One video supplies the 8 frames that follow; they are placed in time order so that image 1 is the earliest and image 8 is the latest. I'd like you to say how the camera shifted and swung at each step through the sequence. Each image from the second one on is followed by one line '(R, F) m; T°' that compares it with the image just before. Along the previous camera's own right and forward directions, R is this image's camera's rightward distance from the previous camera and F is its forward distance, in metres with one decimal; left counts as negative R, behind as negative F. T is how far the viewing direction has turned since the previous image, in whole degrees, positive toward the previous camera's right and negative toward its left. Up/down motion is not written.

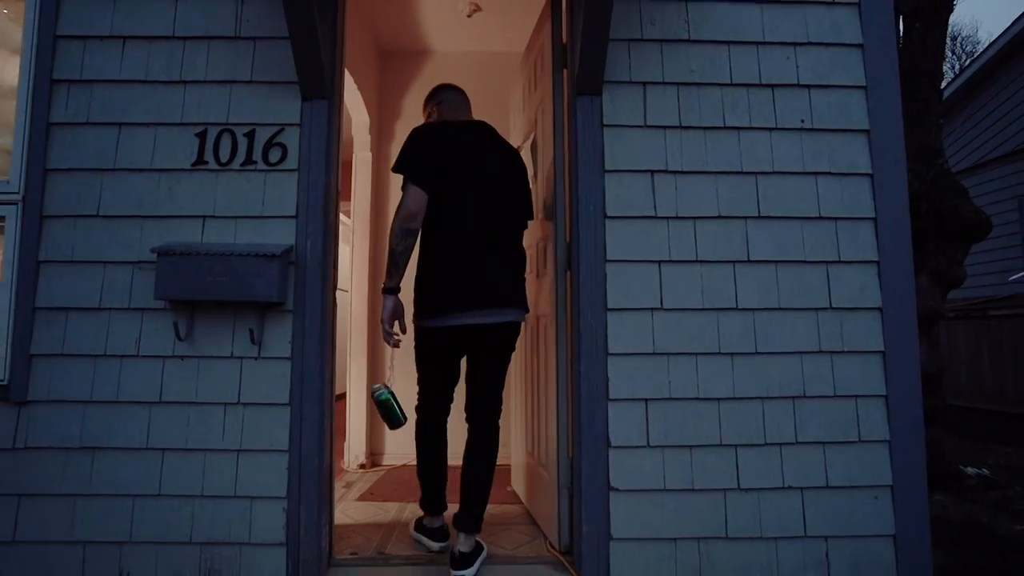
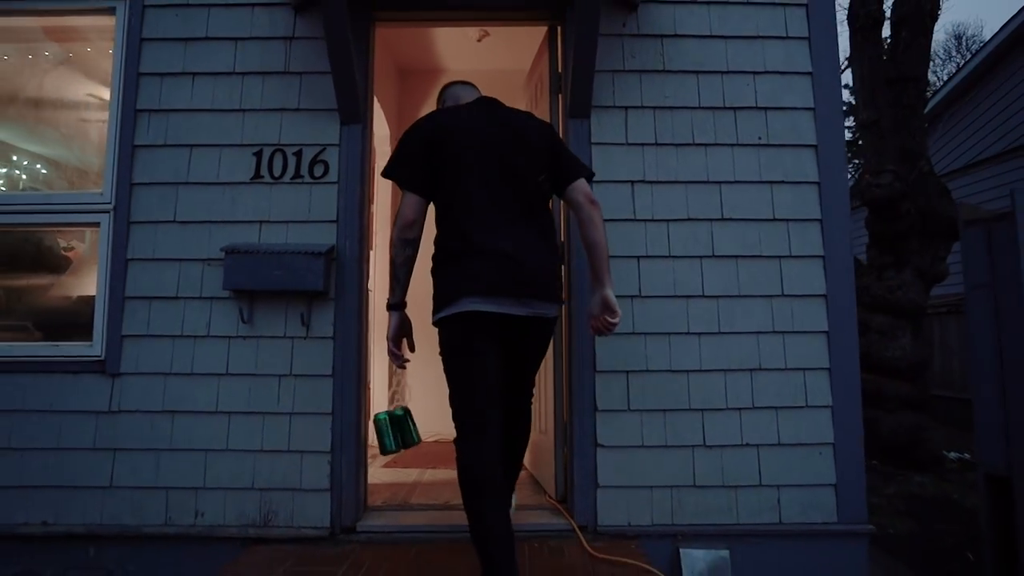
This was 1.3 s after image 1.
(0.0, -0.5) m; -1°
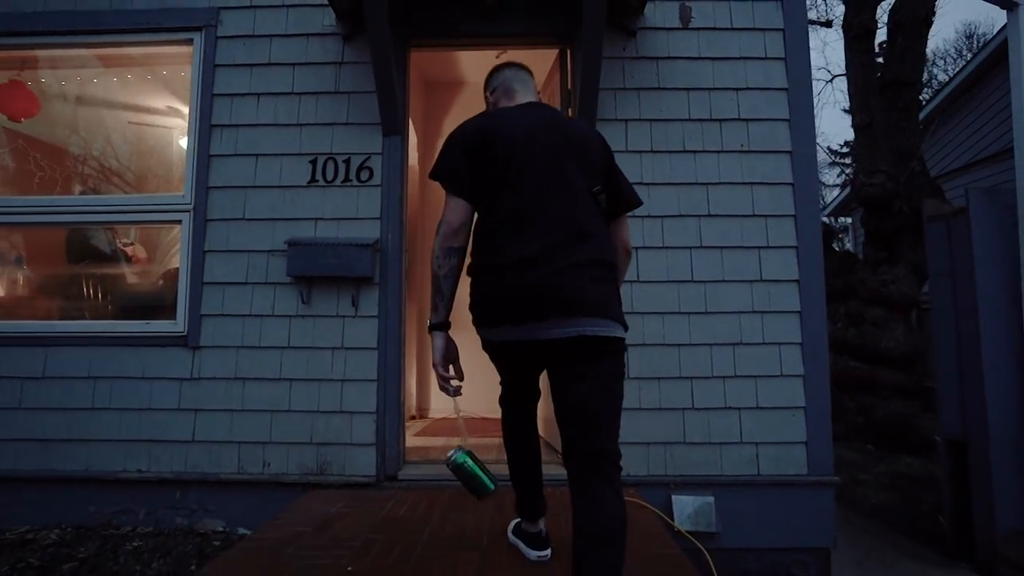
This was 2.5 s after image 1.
(0.0, -0.5) m; -1°
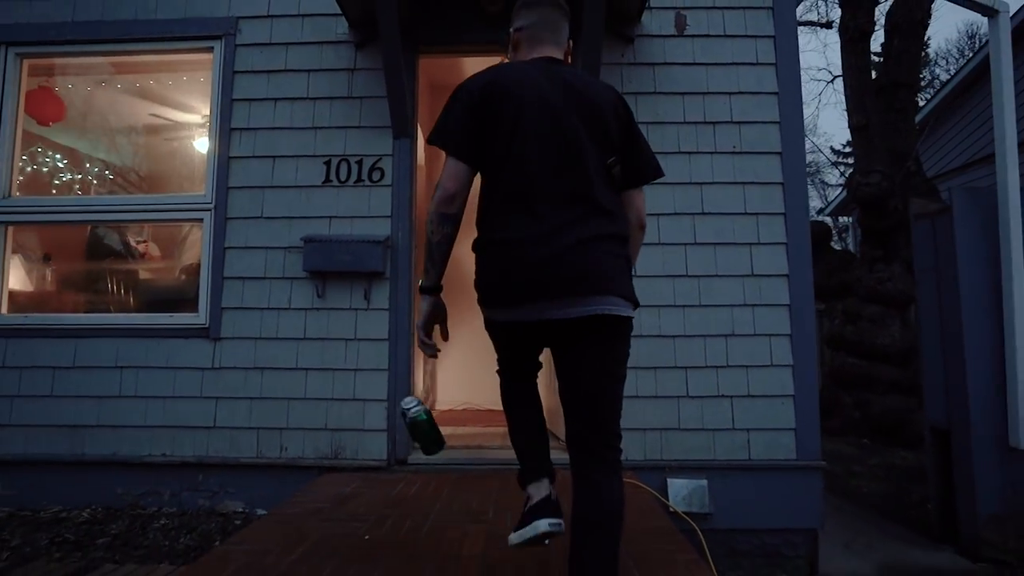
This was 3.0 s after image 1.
(0.0, -0.2) m; 0°
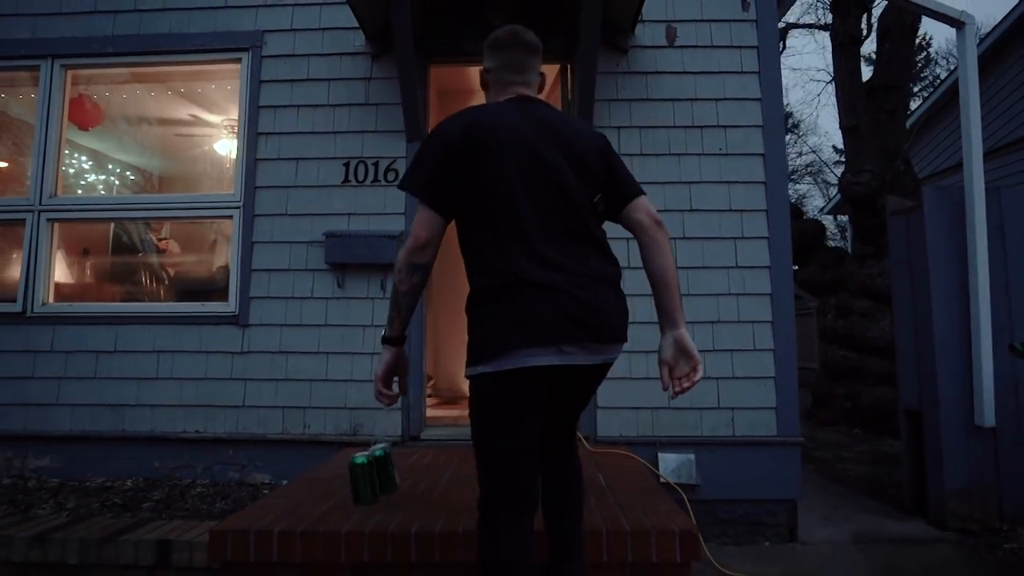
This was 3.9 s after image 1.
(0.0, -0.3) m; 0°
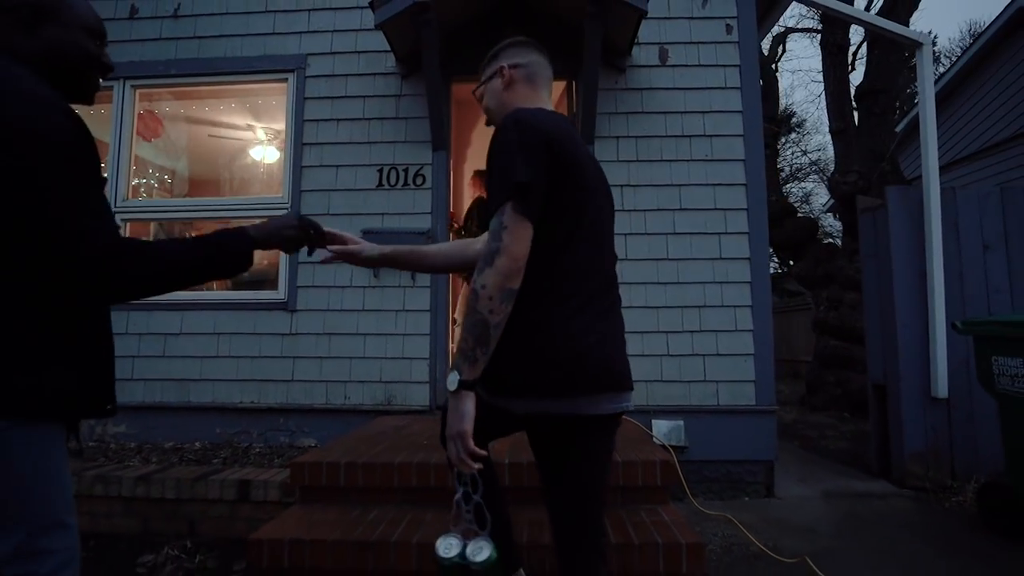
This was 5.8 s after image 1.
(0.0, -0.6) m; -1°
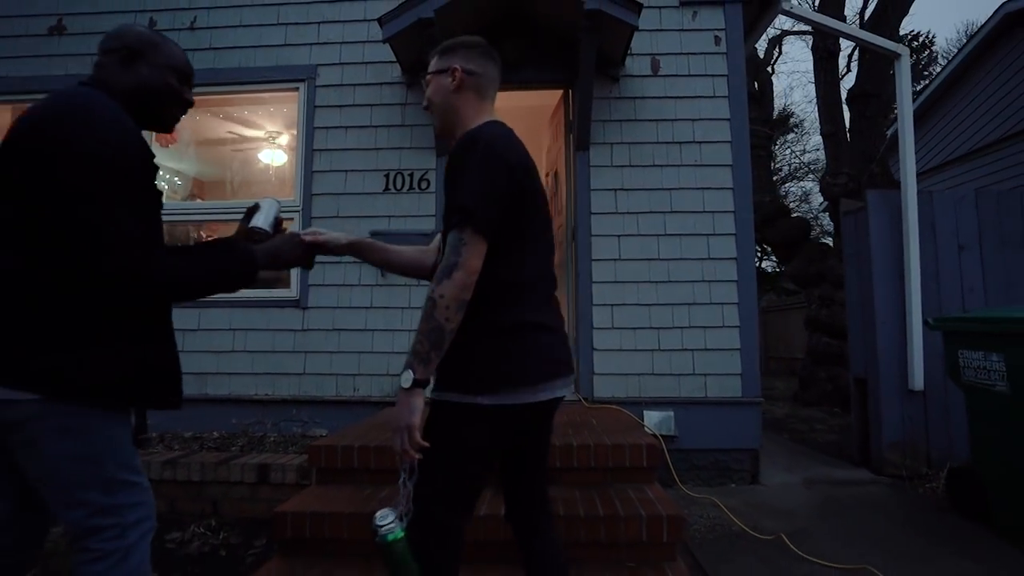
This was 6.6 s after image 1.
(0.0, -0.2) m; 0°
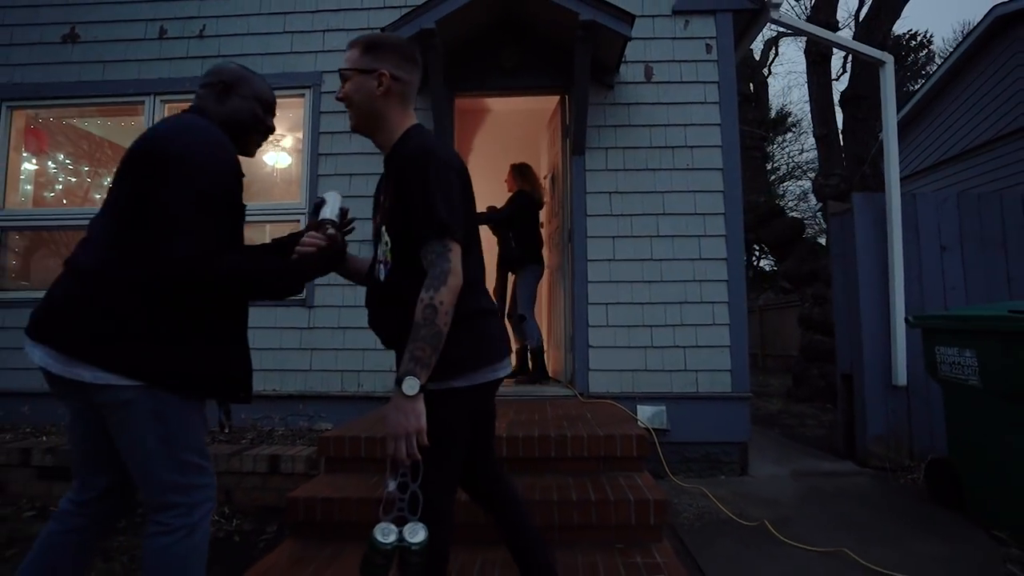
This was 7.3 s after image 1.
(0.0, -0.2) m; 0°
